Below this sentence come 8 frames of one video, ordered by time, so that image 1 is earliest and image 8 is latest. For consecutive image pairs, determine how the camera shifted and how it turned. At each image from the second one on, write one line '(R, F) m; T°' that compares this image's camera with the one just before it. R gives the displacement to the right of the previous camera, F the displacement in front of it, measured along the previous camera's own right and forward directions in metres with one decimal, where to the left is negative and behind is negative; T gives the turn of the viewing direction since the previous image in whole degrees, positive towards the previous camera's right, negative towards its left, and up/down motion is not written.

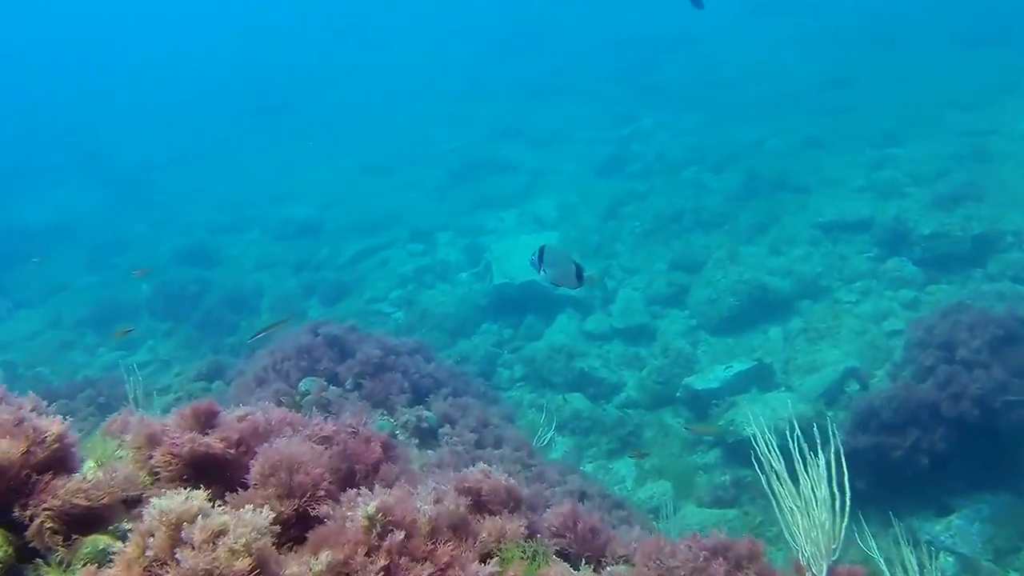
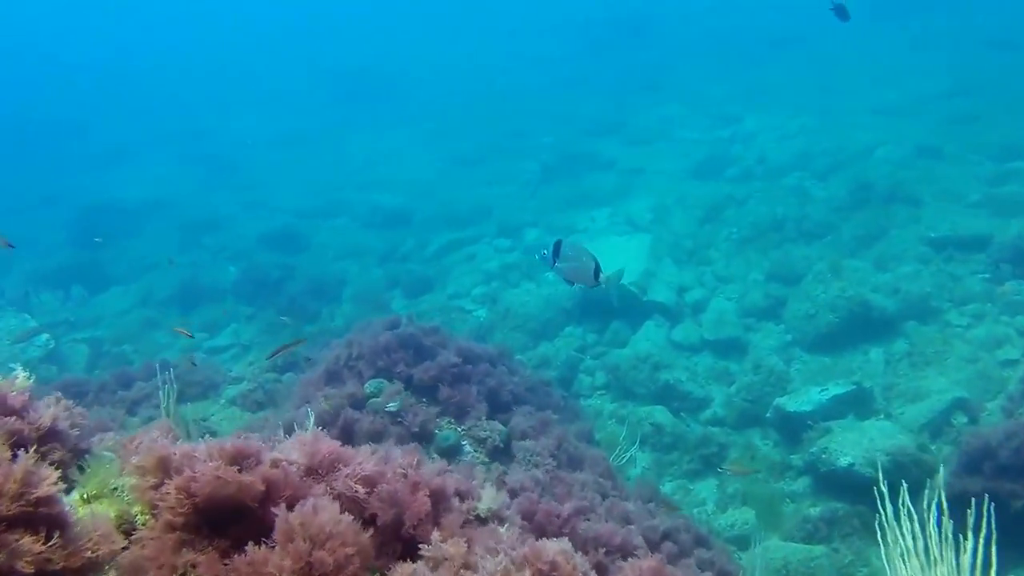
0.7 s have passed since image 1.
(0.0, +0.4) m; -5°
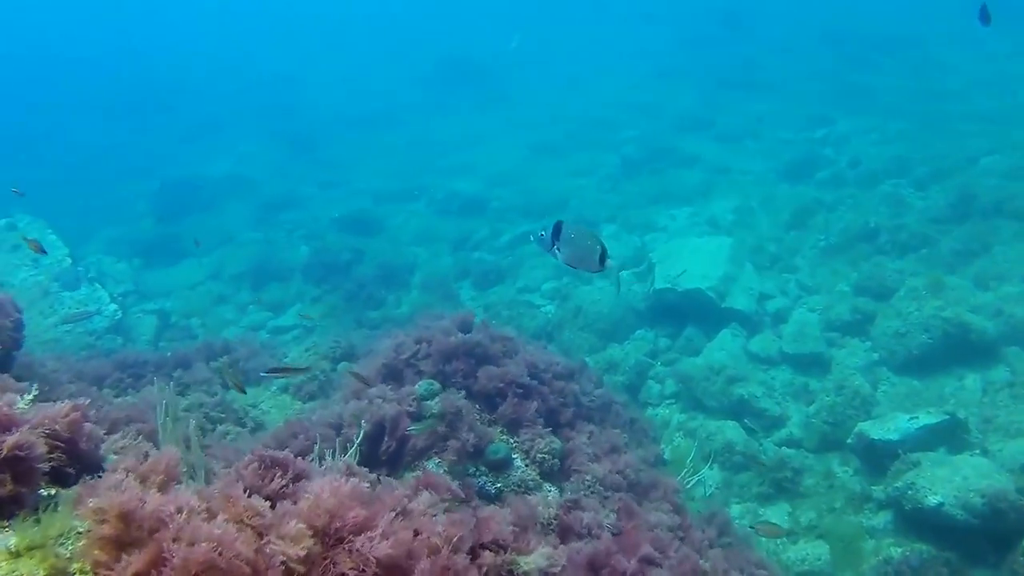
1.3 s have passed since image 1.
(+0.1, +0.5) m; -5°
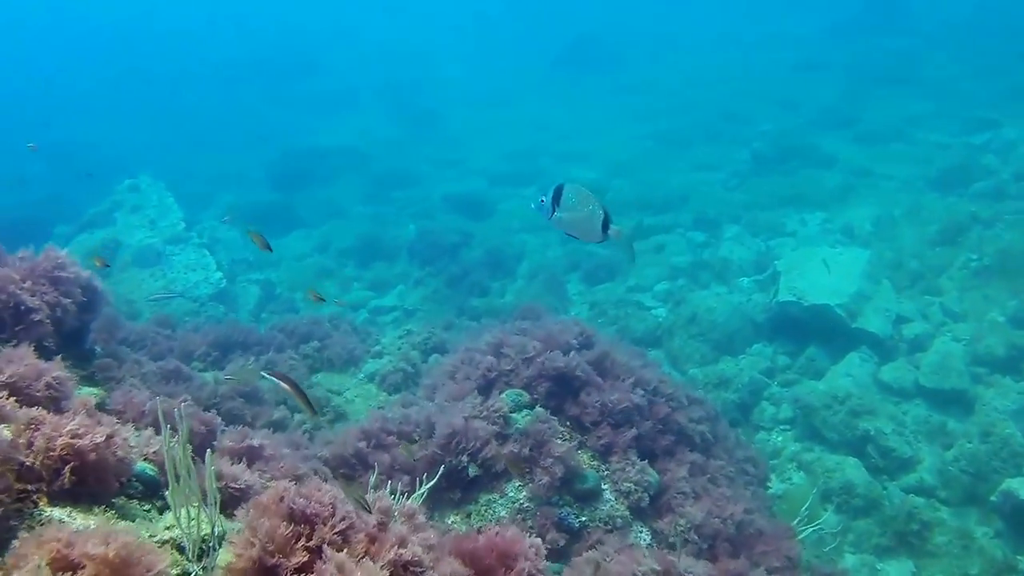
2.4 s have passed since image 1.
(+0.1, +0.6) m; -7°
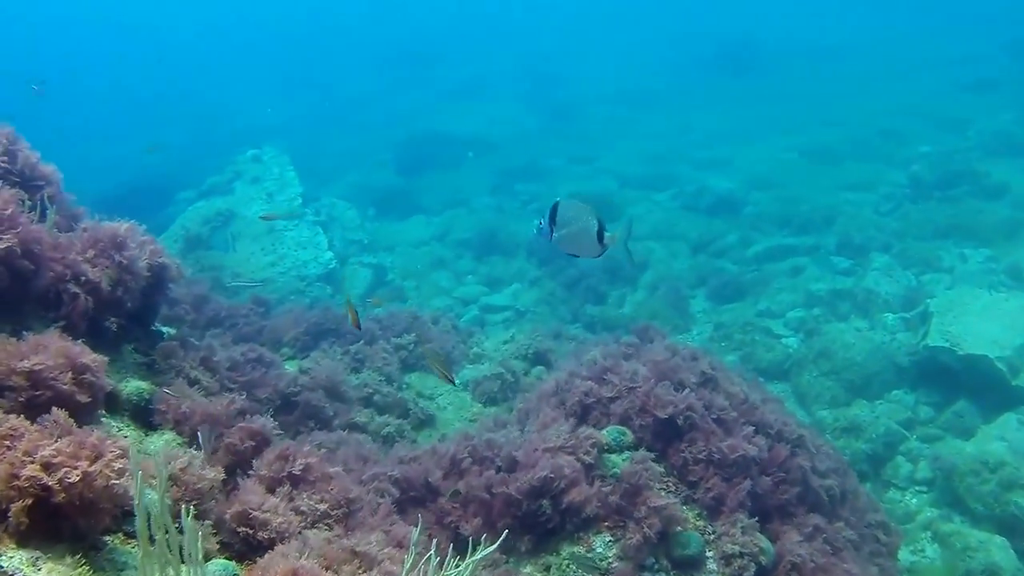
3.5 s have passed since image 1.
(+0.1, +0.7) m; -7°
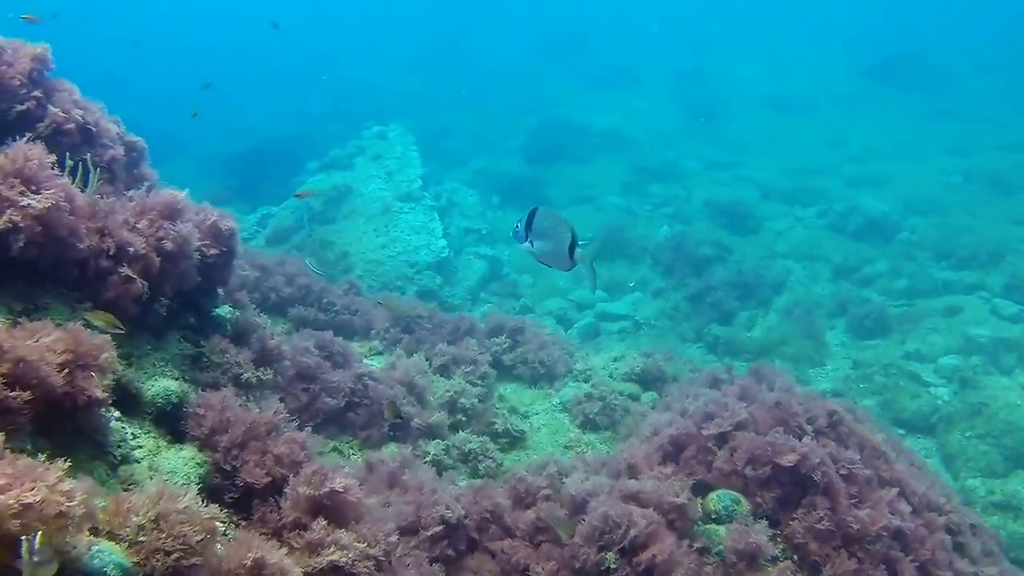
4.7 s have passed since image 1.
(+0.1, +0.8) m; -8°
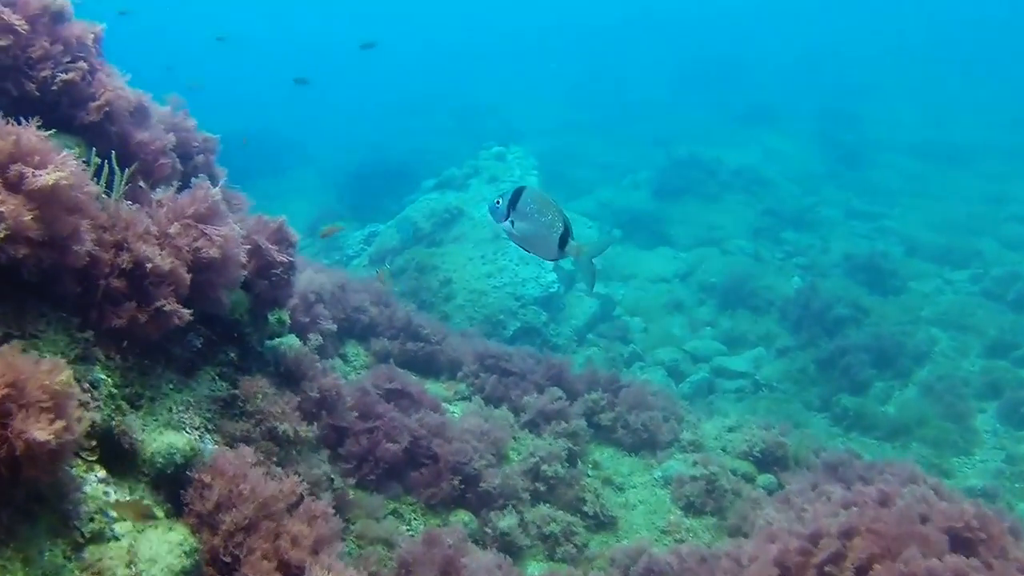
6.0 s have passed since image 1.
(+0.1, +0.8) m; -7°
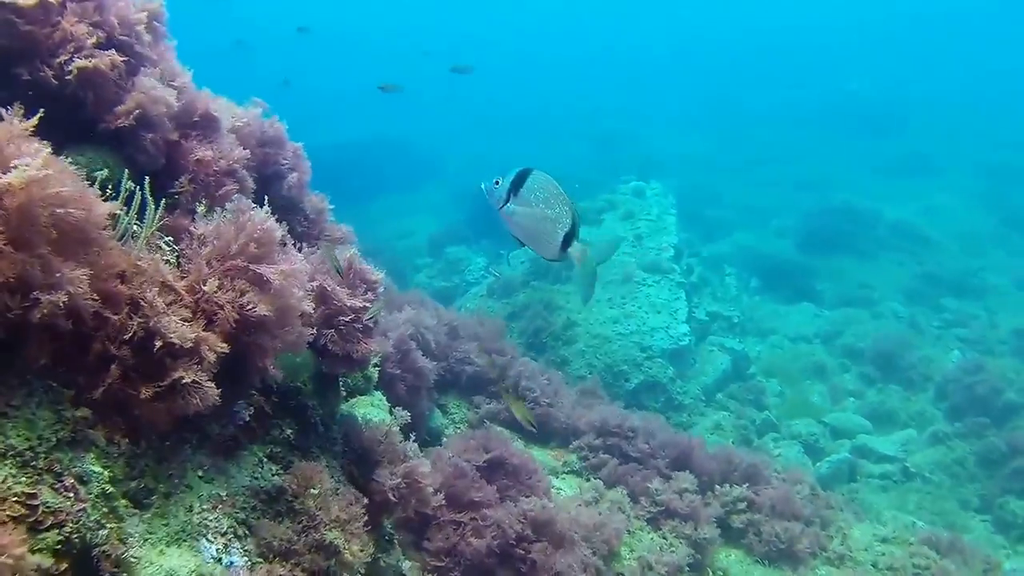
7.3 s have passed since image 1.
(-0.1, +0.9) m; -7°
